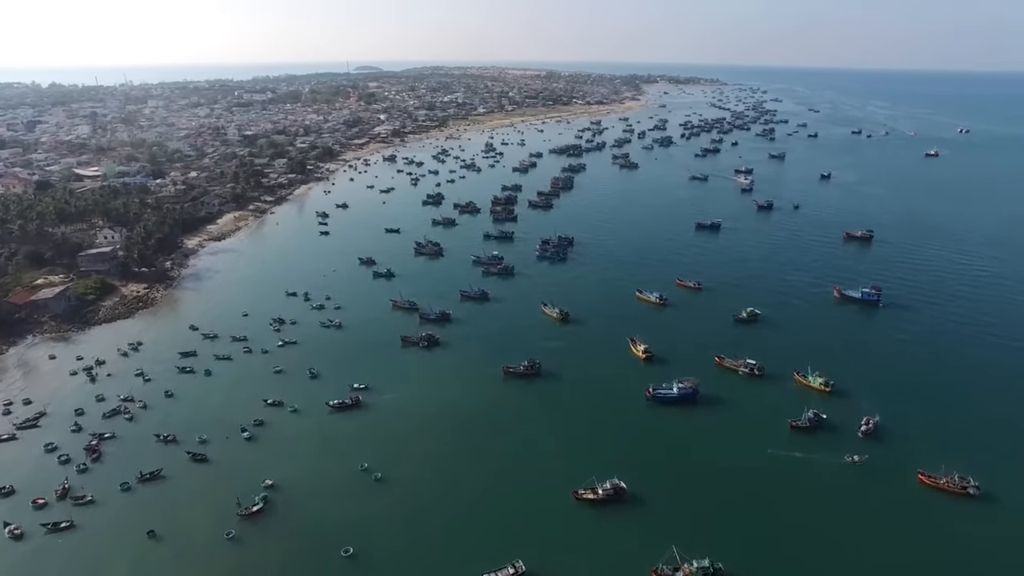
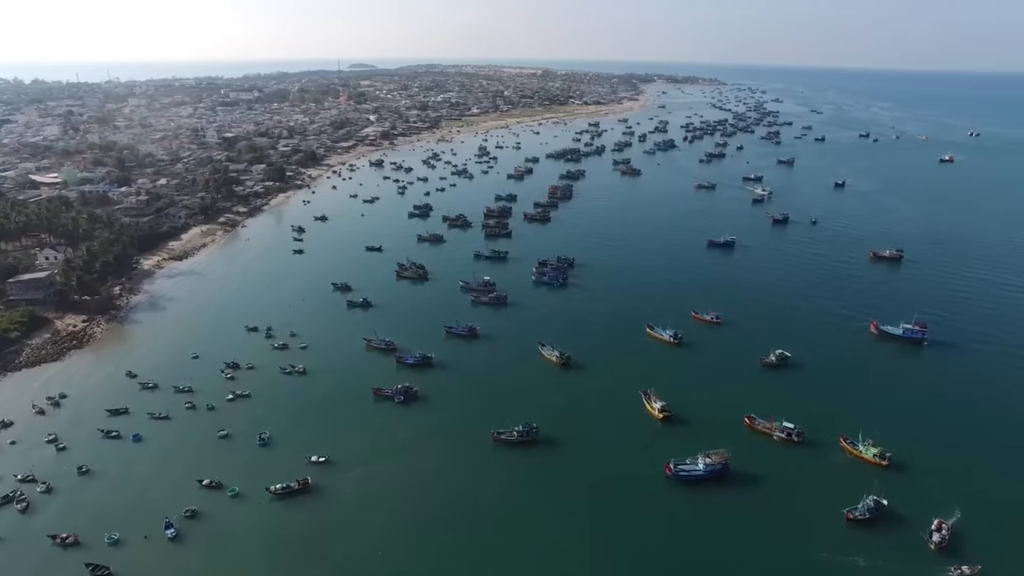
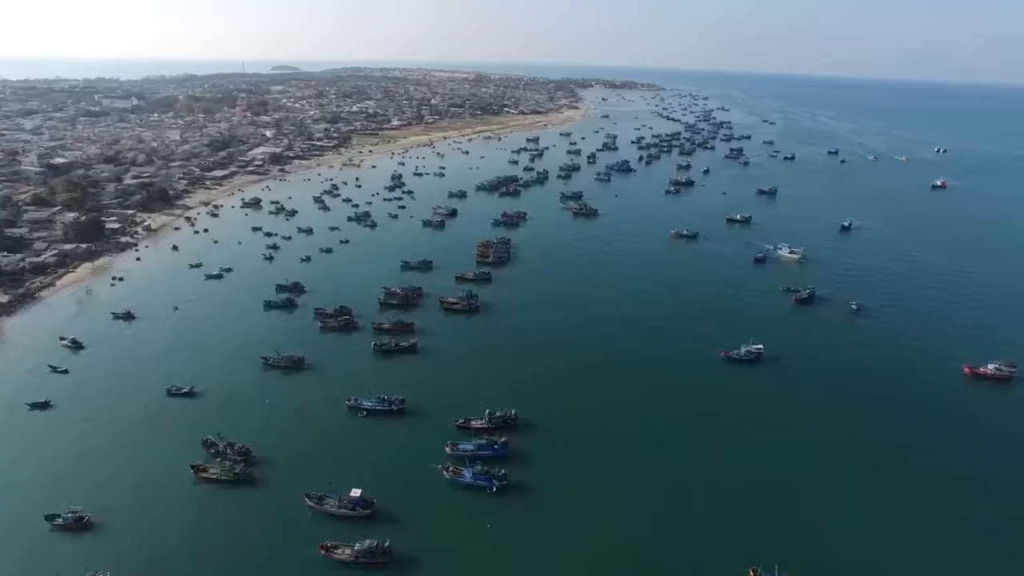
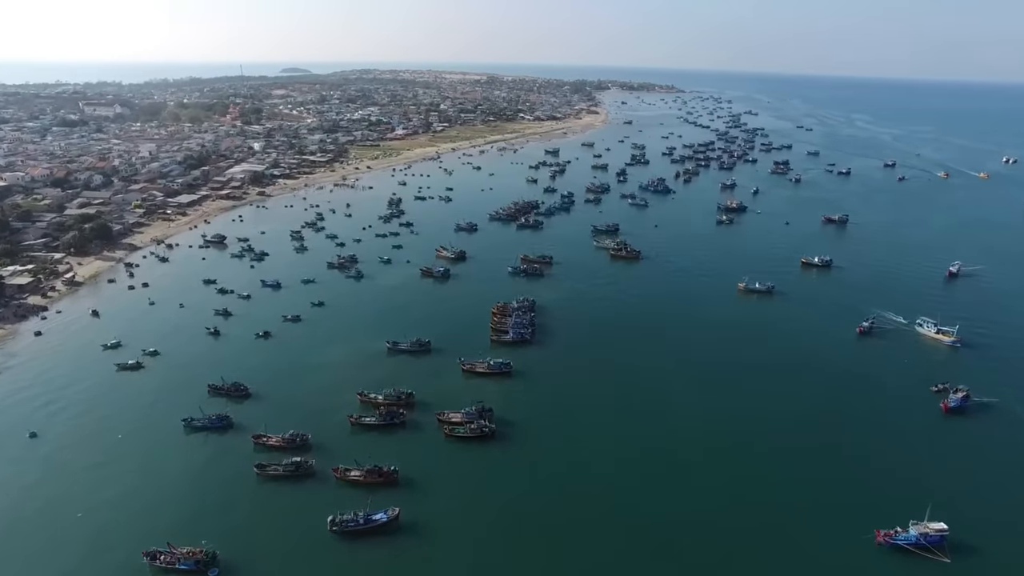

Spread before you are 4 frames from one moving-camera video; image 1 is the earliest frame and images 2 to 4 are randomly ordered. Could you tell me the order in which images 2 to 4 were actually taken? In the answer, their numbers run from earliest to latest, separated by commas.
2, 3, 4
